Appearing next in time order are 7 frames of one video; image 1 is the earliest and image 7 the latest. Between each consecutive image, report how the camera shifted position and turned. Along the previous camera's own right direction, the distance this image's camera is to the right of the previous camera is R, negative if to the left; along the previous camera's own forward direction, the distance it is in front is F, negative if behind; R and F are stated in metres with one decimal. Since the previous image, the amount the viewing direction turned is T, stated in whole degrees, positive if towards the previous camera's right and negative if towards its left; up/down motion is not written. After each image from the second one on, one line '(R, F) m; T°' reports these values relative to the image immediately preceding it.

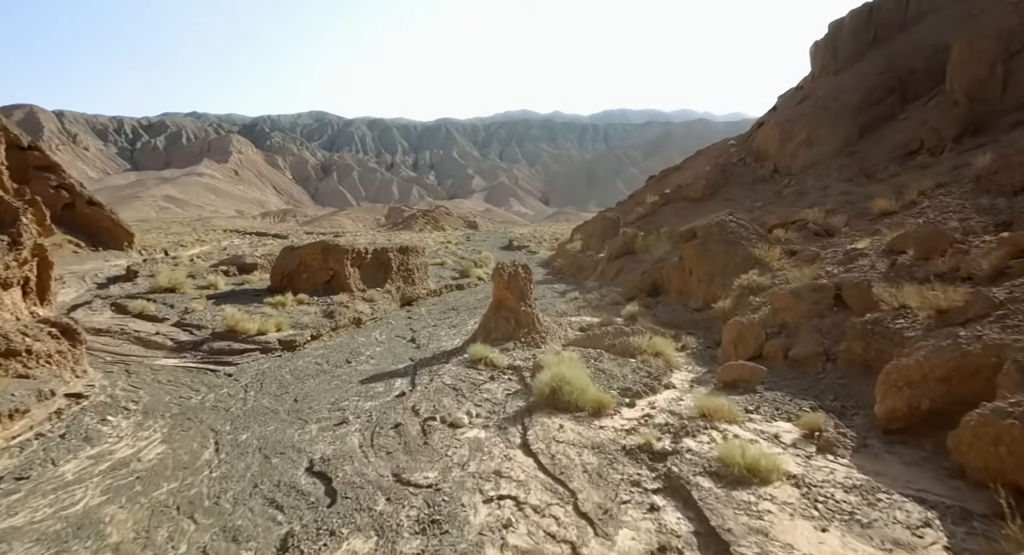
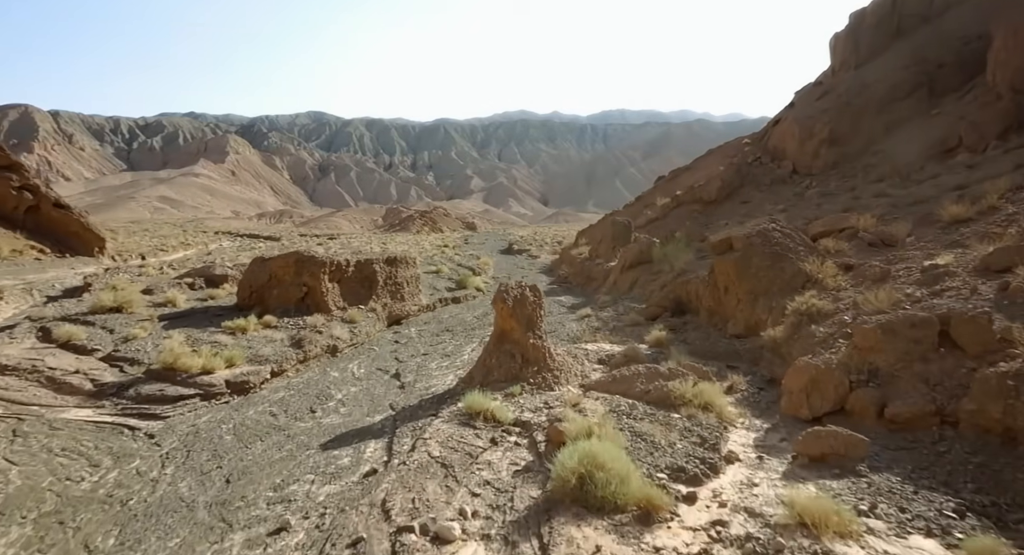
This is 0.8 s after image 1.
(-0.1, +1.4) m; 0°
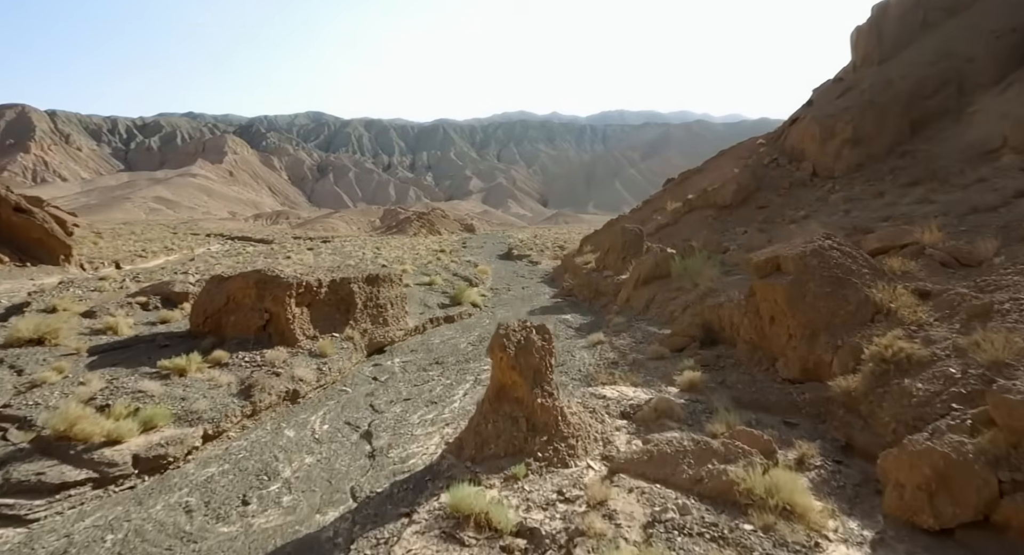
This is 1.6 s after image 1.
(0.0, +1.4) m; 0°
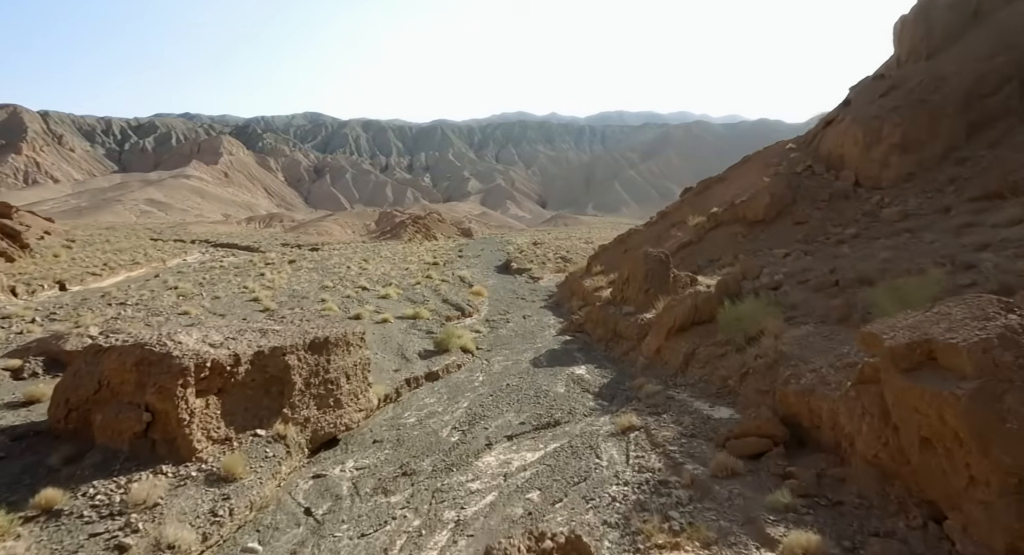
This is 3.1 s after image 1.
(0.0, +2.5) m; 0°
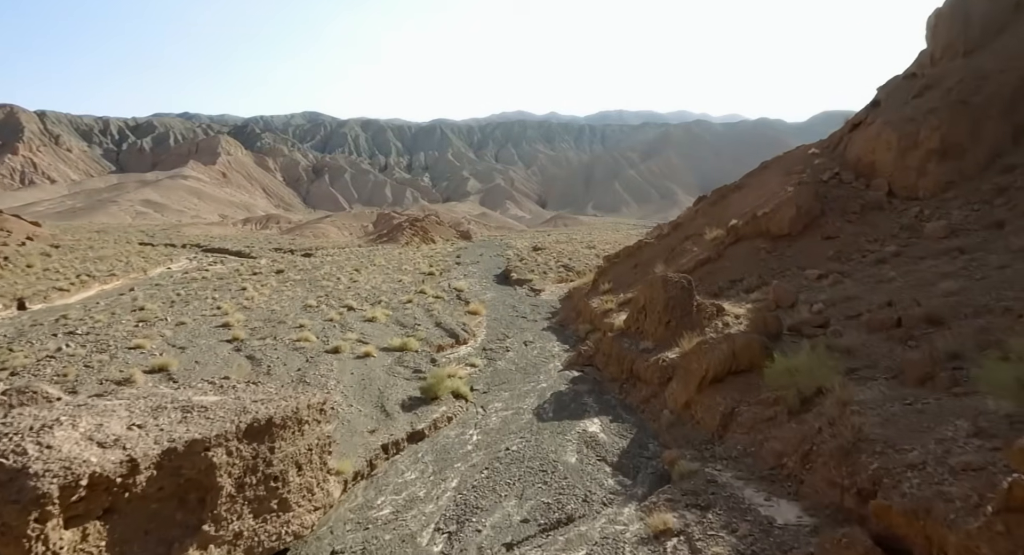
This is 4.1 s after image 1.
(0.0, +1.5) m; 0°
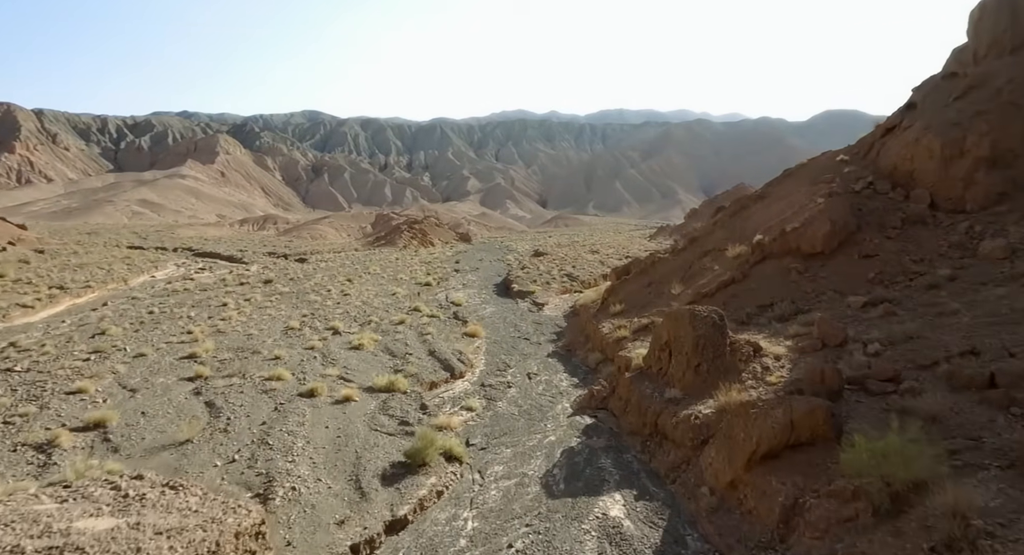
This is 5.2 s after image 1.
(0.0, +1.5) m; 0°
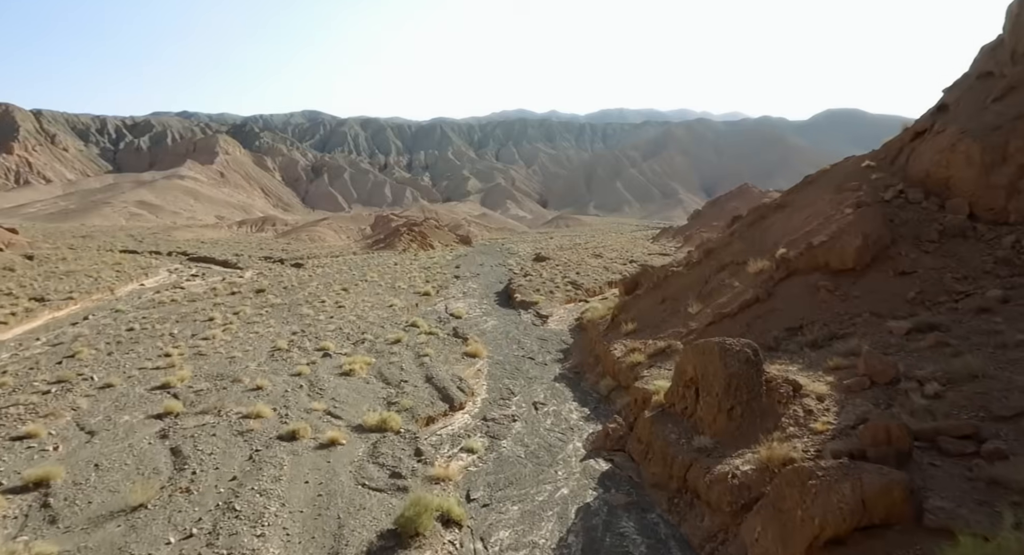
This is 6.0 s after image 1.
(-0.1, +1.1) m; 0°
